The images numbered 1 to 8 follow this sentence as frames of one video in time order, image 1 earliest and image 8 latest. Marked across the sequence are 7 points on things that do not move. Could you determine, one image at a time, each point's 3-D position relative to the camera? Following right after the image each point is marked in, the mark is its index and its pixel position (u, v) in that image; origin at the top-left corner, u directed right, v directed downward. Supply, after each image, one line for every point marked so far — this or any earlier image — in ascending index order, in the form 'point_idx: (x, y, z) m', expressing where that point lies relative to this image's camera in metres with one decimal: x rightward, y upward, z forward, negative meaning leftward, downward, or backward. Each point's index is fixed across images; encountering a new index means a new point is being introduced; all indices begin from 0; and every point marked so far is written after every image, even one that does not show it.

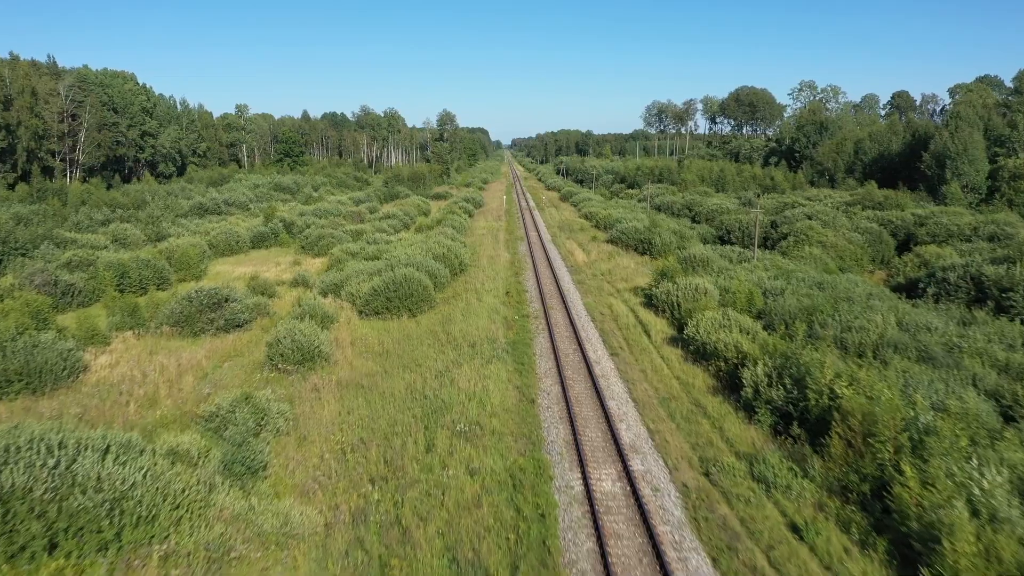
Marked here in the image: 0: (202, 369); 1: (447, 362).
0: (-11.1, -2.9, +17.5) m
1: (-2.2, -2.5, +16.7) m
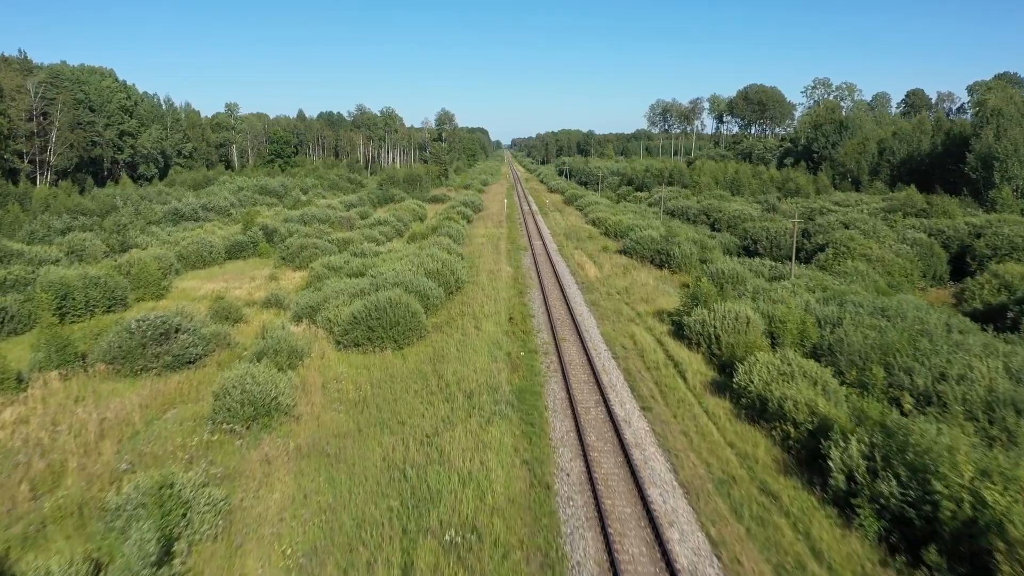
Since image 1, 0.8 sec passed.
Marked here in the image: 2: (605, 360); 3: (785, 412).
0: (-11.0, -4.0, +14.0) m
1: (-2.0, -3.6, +13.2) m
2: (+3.2, -2.5, +16.7) m
3: (+6.8, -3.1, +12.2) m
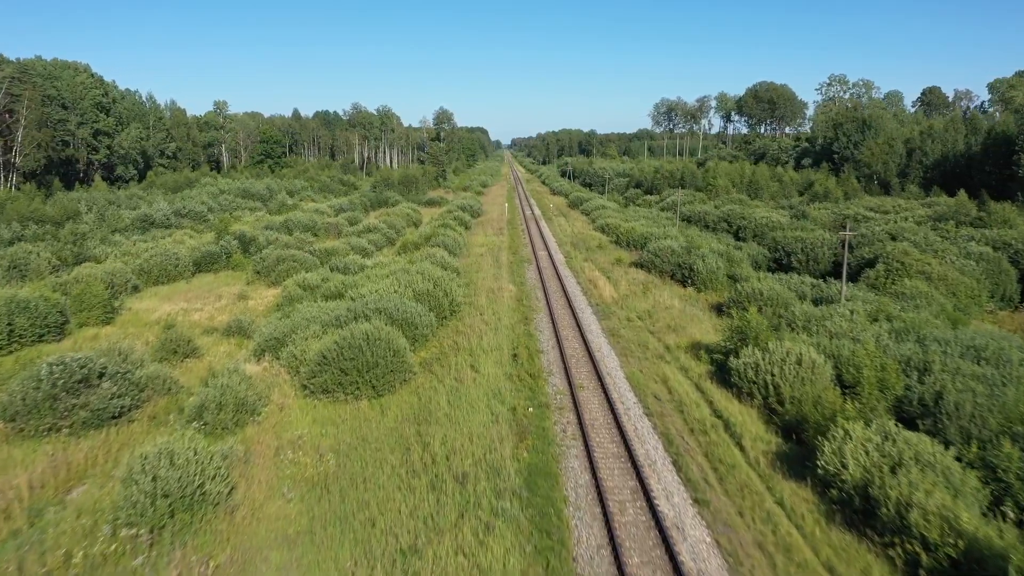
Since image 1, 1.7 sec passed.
0: (-10.8, -5.0, +10.5) m
1: (-1.9, -4.6, +9.7) m
2: (+3.3, -3.5, +13.1) m
3: (+7.0, -4.2, +8.6) m
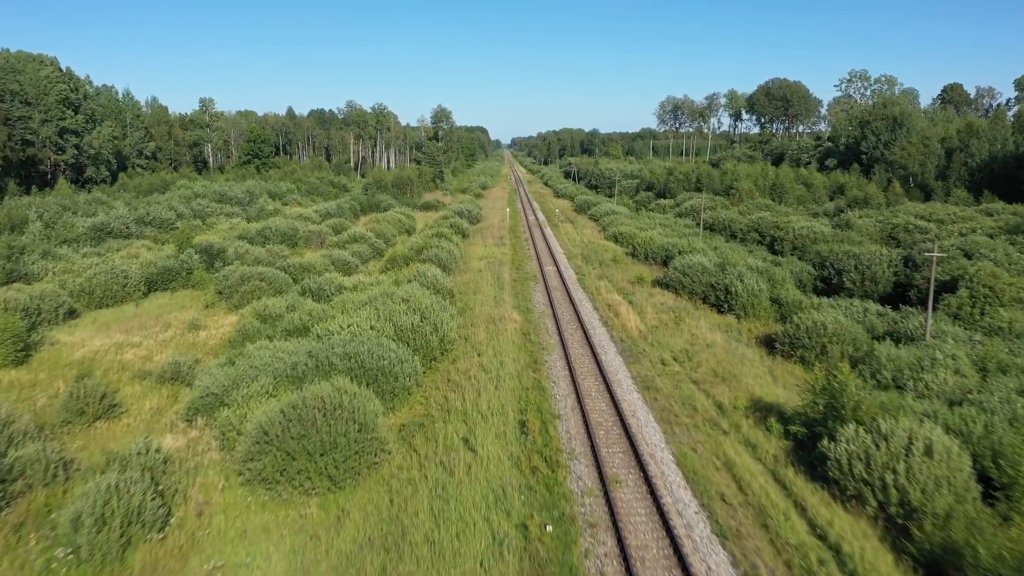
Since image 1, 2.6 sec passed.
0: (-10.6, -6.2, +6.3) m
1: (-1.7, -5.9, +5.5) m
2: (+3.5, -4.7, +9.0) m
3: (+7.2, -5.4, +4.5) m
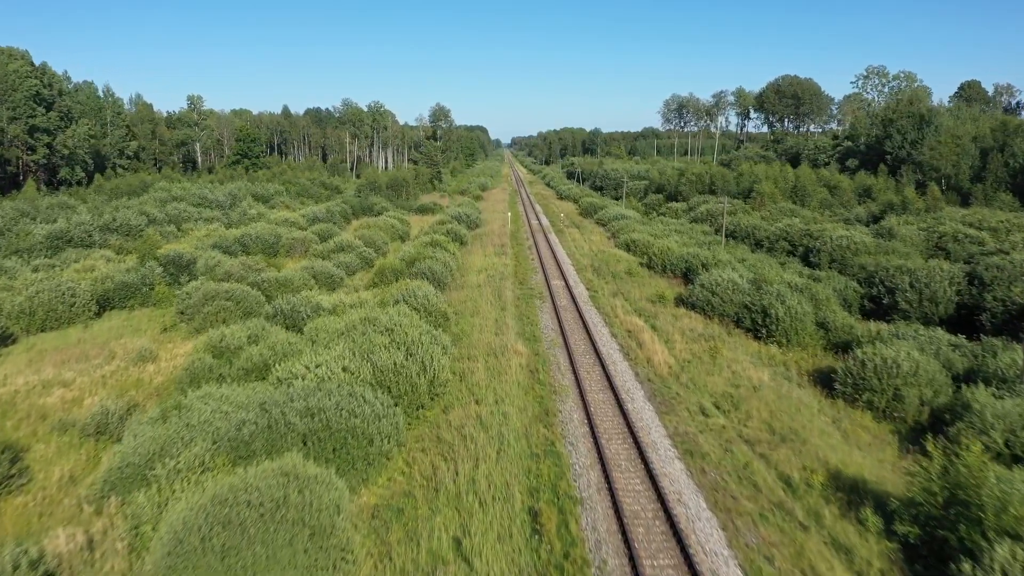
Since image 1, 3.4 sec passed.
0: (-10.5, -7.2, +3.2) m
1: (-1.5, -6.8, +2.4) m
2: (+3.7, -5.6, +5.8) m
3: (+7.3, -6.3, +1.3) m
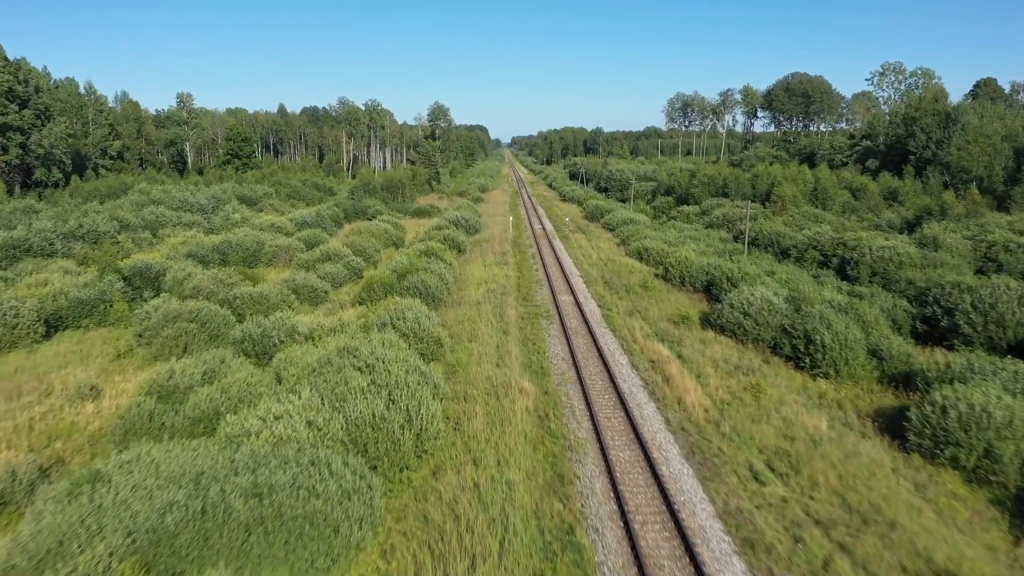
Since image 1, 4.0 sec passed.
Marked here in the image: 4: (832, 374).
0: (-10.3, -7.9, +0.5) m
1: (-1.4, -7.6, -0.3) m
2: (+3.8, -6.4, +3.2) m
3: (+7.5, -7.1, -1.3) m
4: (+10.5, -2.8, +15.8) m
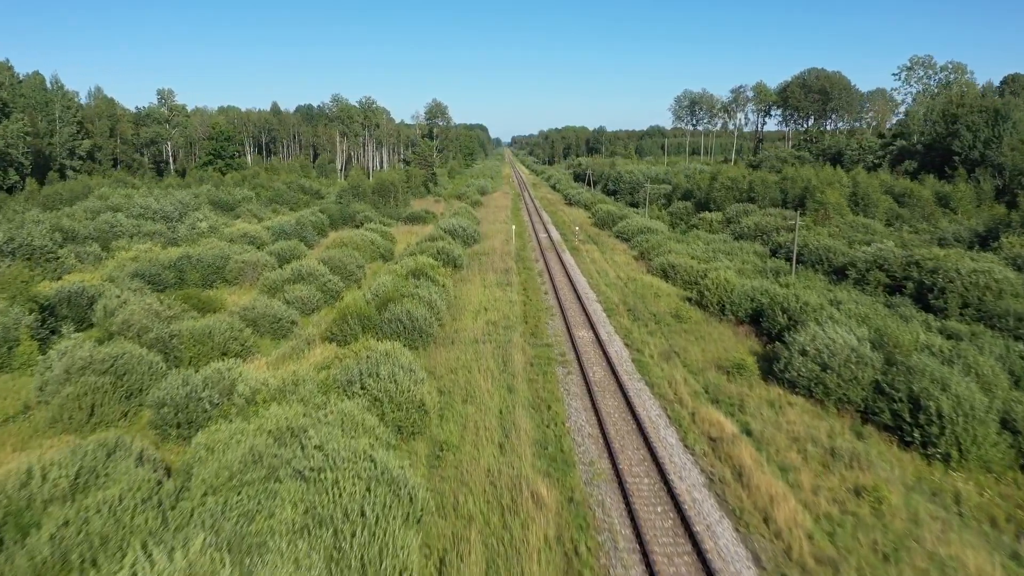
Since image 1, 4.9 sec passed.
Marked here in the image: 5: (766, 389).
0: (-10.1, -9.2, -3.8) m
1: (-1.2, -8.8, -4.6) m
2: (+4.0, -7.7, -1.1) m
3: (+7.7, -8.4, -5.6) m
4: (+10.7, -4.1, +11.5) m
5: (+7.6, -3.0, +14.4) m
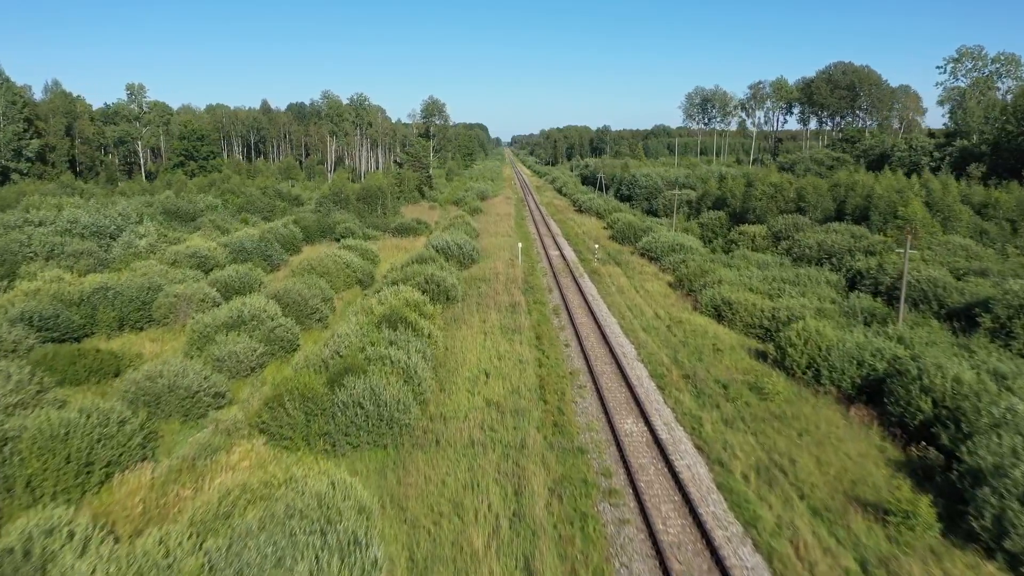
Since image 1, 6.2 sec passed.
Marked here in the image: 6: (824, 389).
0: (-9.7, -11.1, -9.8) m
1: (-0.8, -10.7, -10.6) m
2: (+4.4, -9.5, -7.1) m
3: (+8.1, -10.2, -11.7) m
4: (+11.1, -5.9, +5.5) m
5: (+7.9, -4.8, +8.4) m
6: (+9.4, -2.9, +14.7) m
